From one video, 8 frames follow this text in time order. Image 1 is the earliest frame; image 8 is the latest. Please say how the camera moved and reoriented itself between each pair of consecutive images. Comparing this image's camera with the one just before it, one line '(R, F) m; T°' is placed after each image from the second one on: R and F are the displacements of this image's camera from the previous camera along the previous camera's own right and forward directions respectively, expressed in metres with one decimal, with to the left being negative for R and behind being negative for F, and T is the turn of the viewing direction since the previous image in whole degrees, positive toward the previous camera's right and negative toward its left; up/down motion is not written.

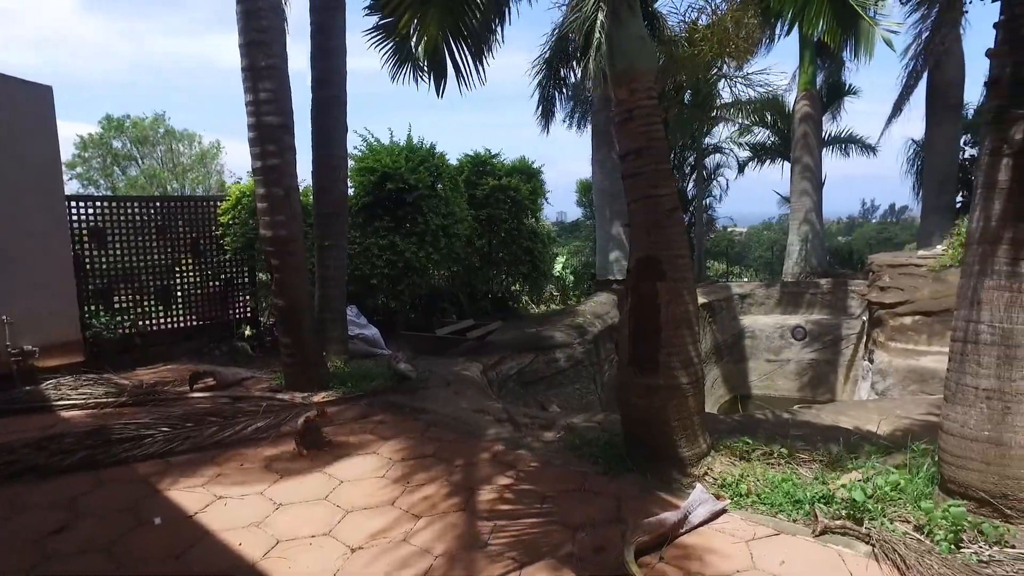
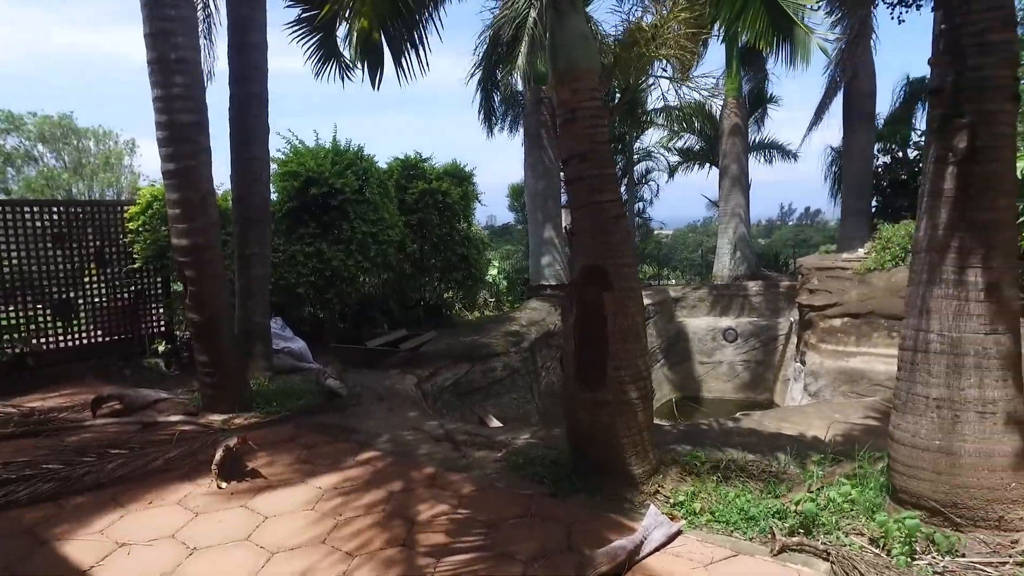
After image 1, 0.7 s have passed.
(-0.1, +0.3) m; +6°
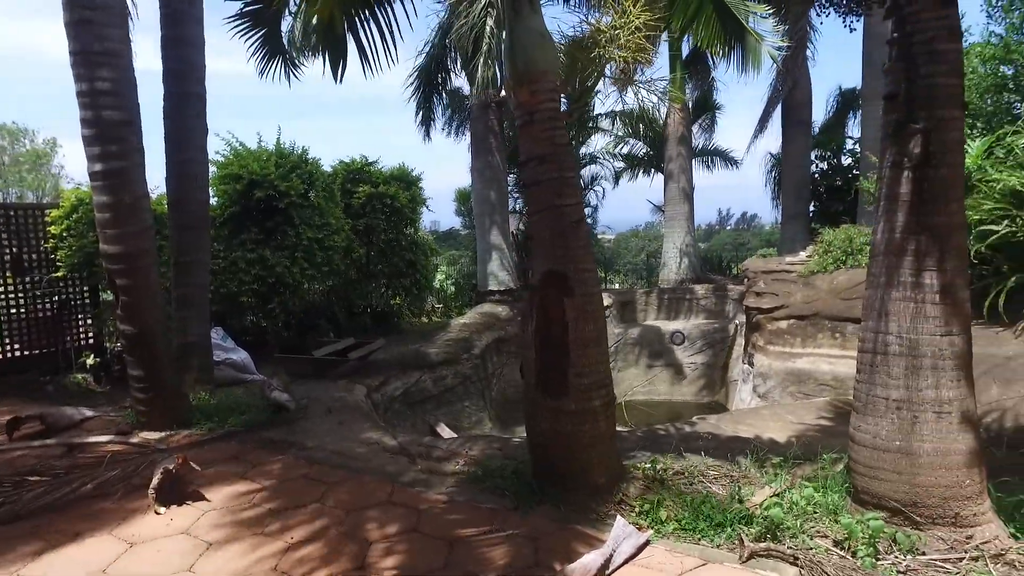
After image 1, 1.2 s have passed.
(-0.1, +0.1) m; +5°
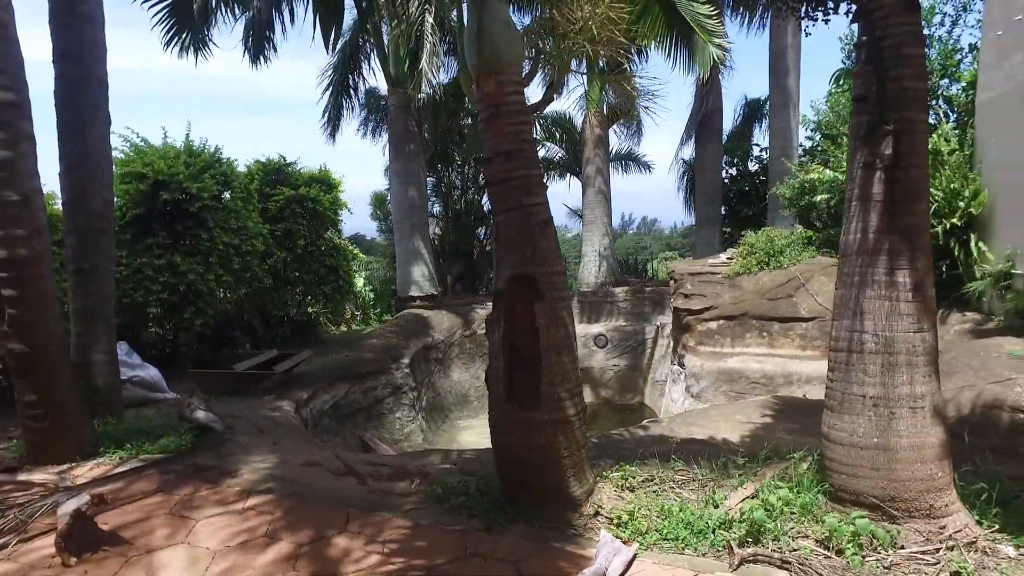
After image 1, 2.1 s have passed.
(-0.4, +0.3) m; +8°
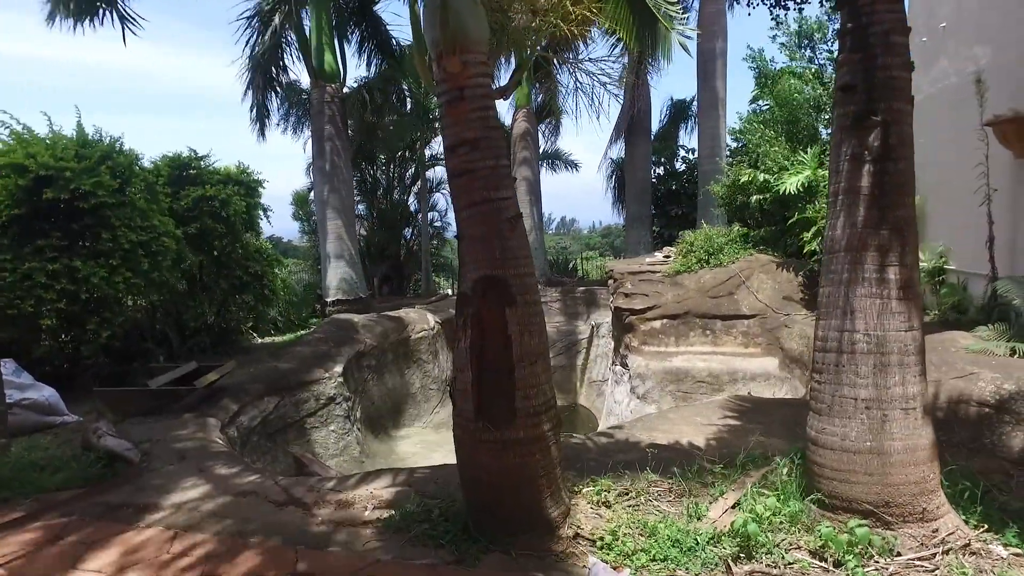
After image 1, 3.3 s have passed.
(-0.3, +0.4) m; +7°
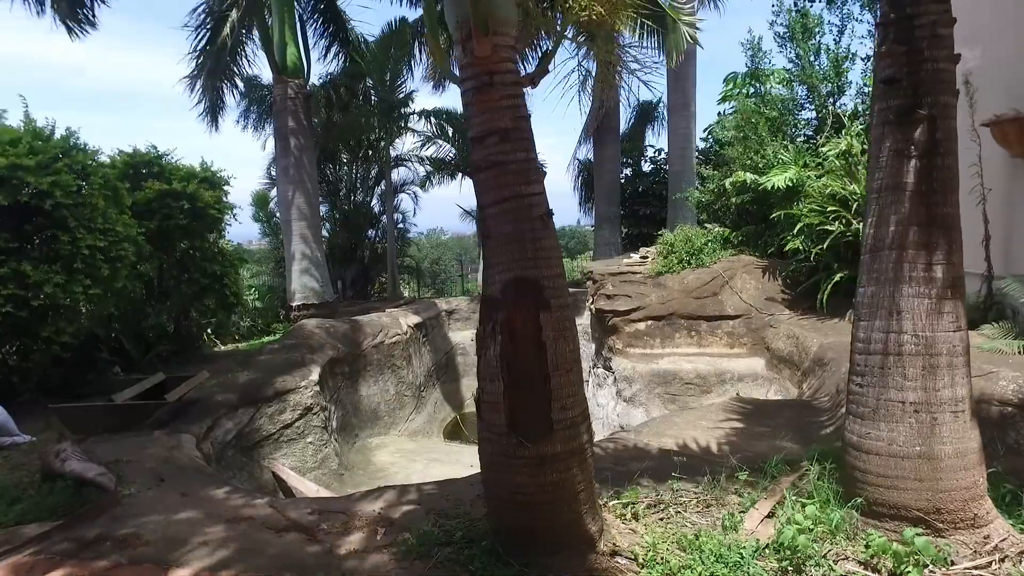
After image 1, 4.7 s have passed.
(-0.4, +0.3) m; +4°
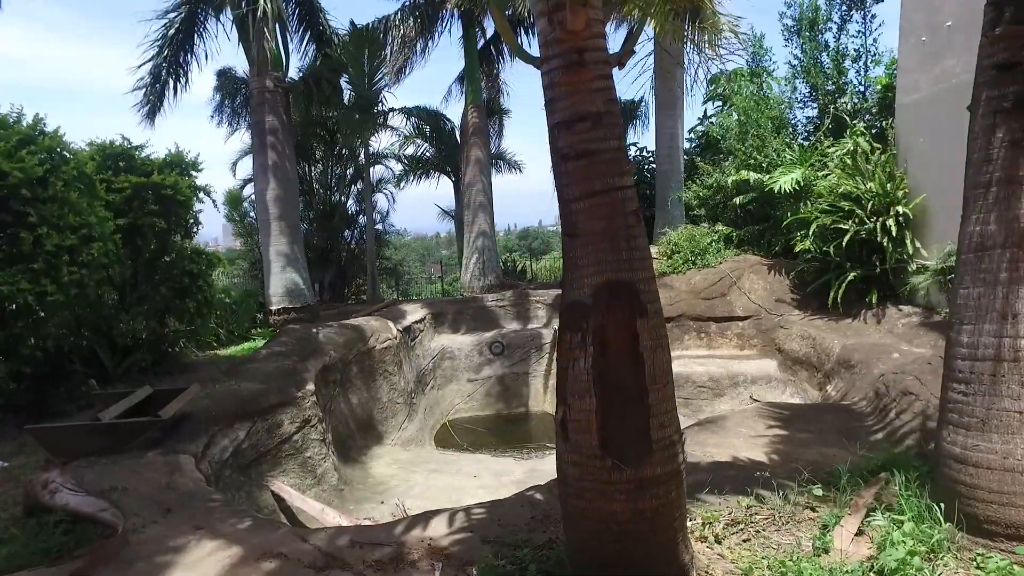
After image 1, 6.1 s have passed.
(-0.6, +0.4) m; +4°
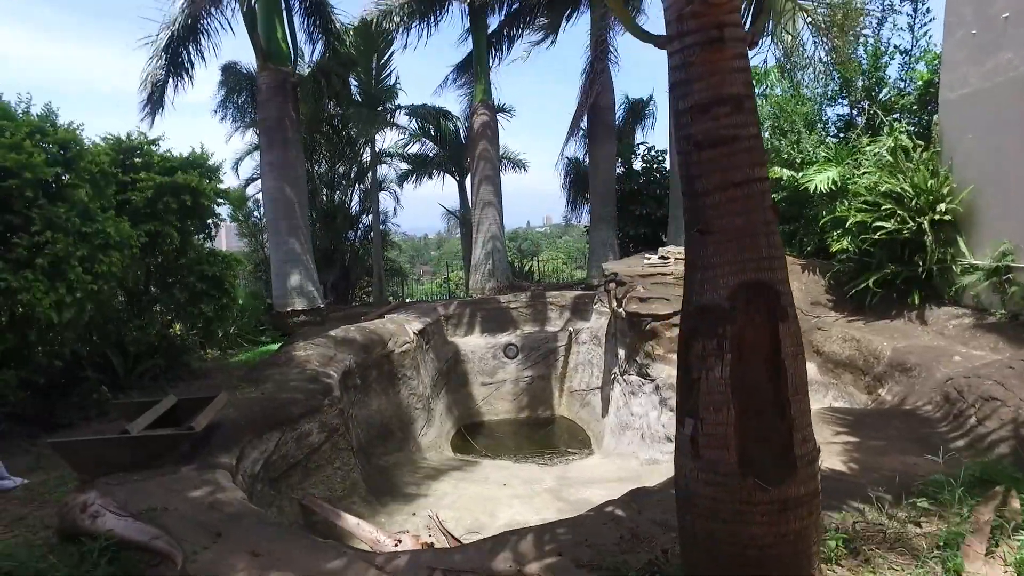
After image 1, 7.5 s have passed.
(-0.6, +0.3) m; +2°
